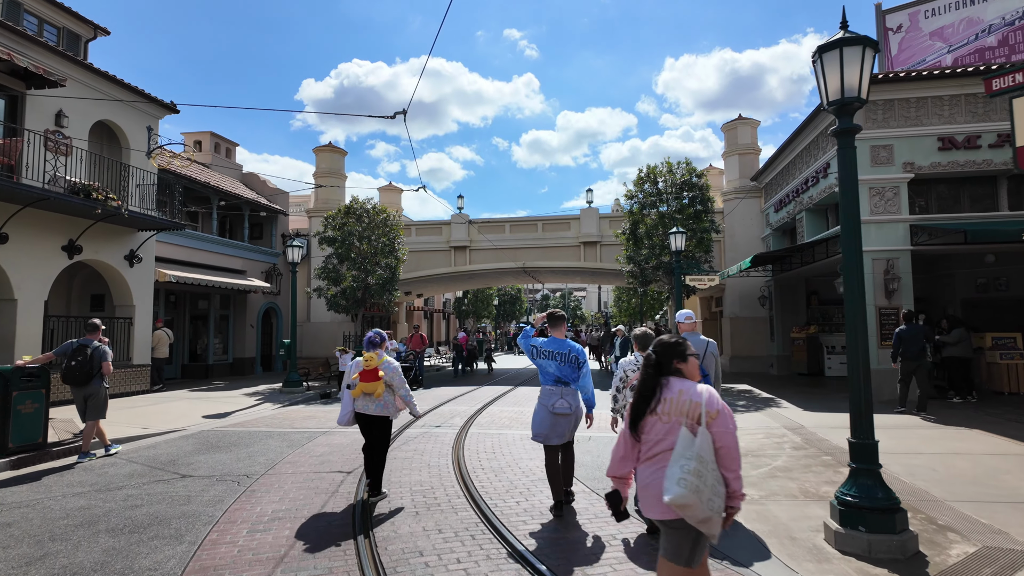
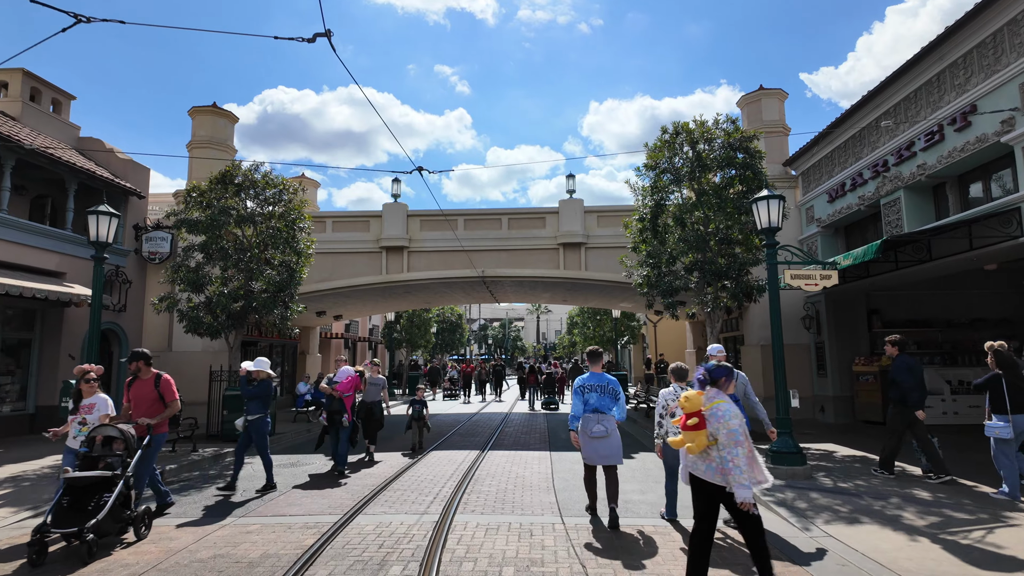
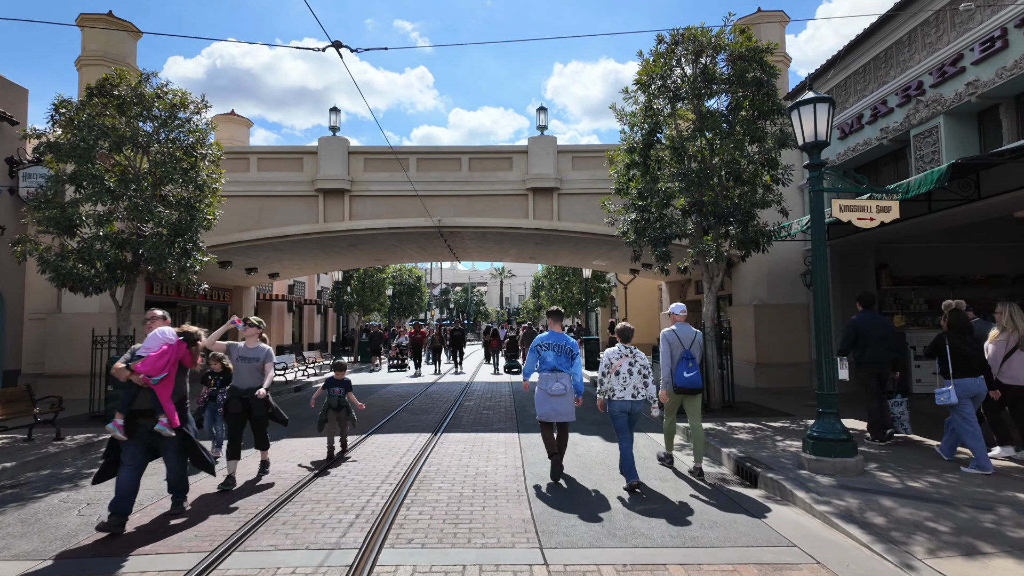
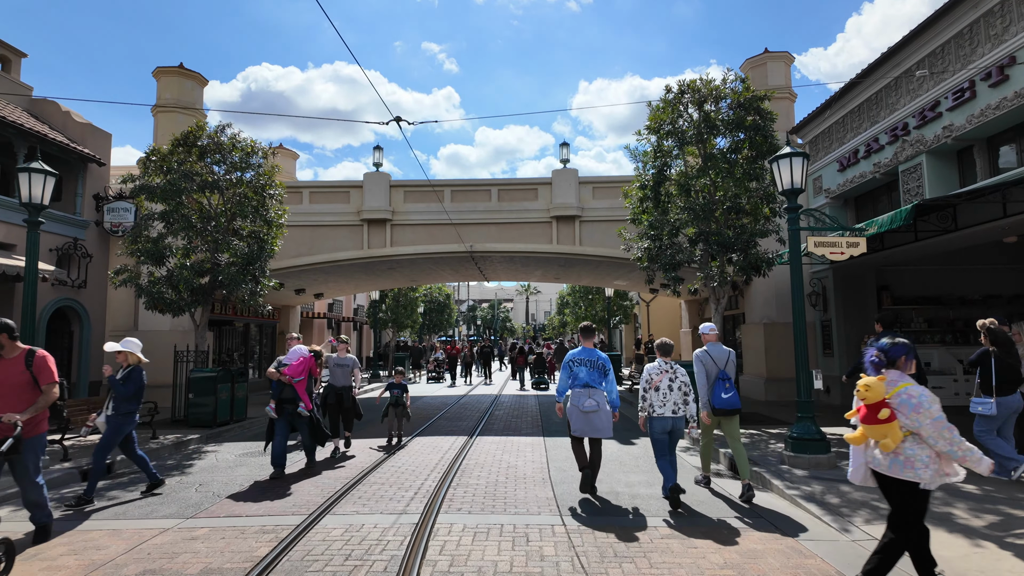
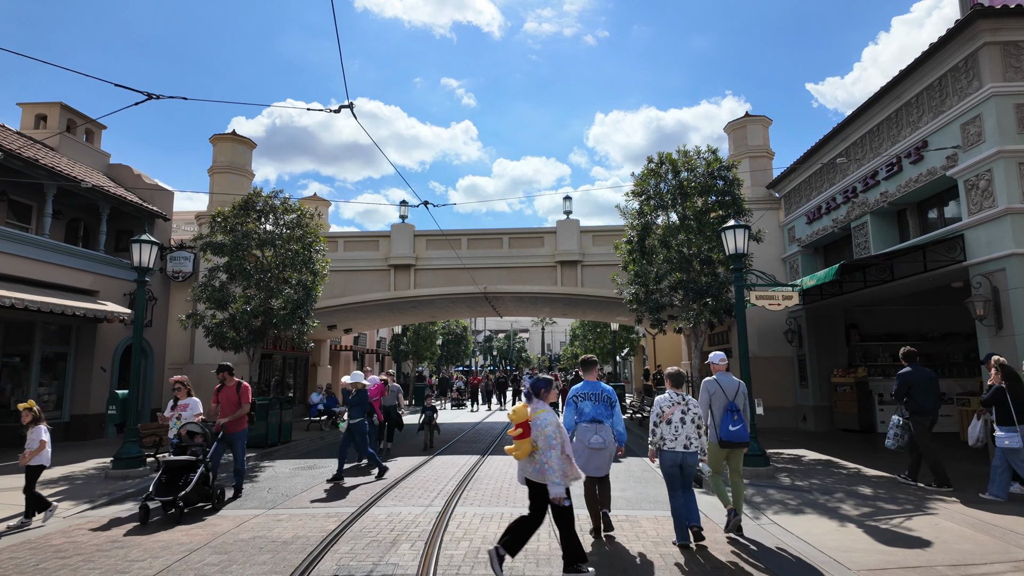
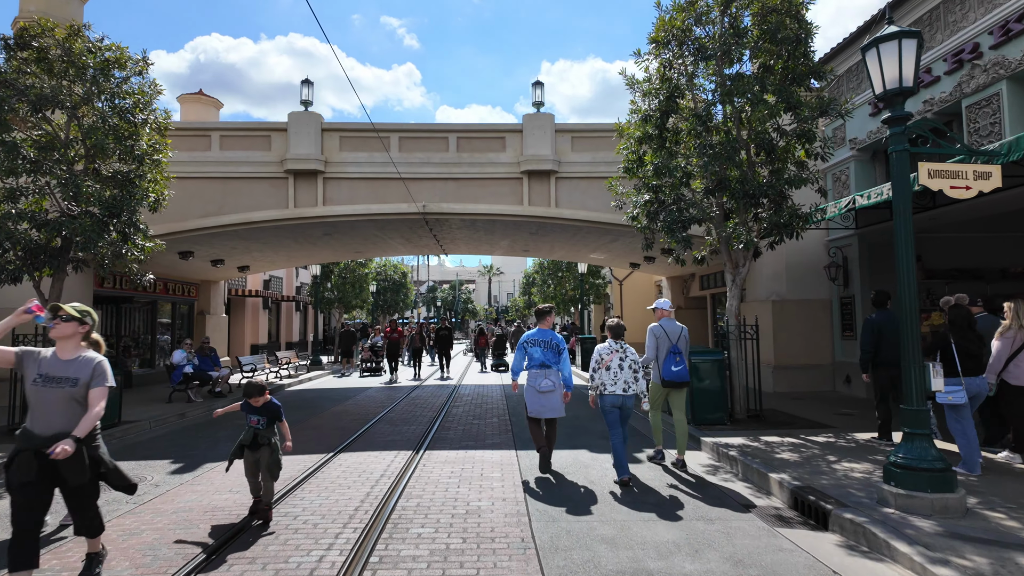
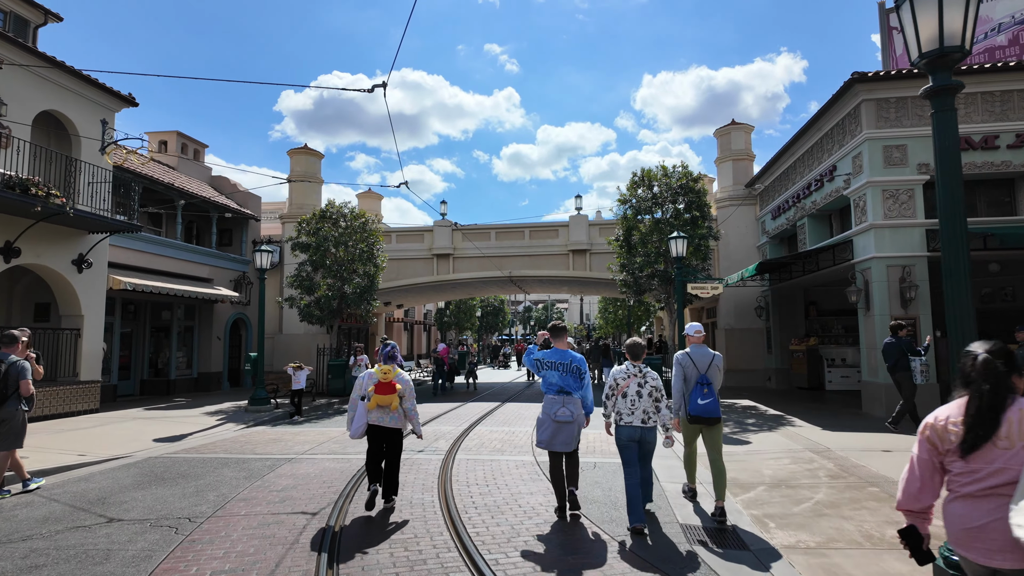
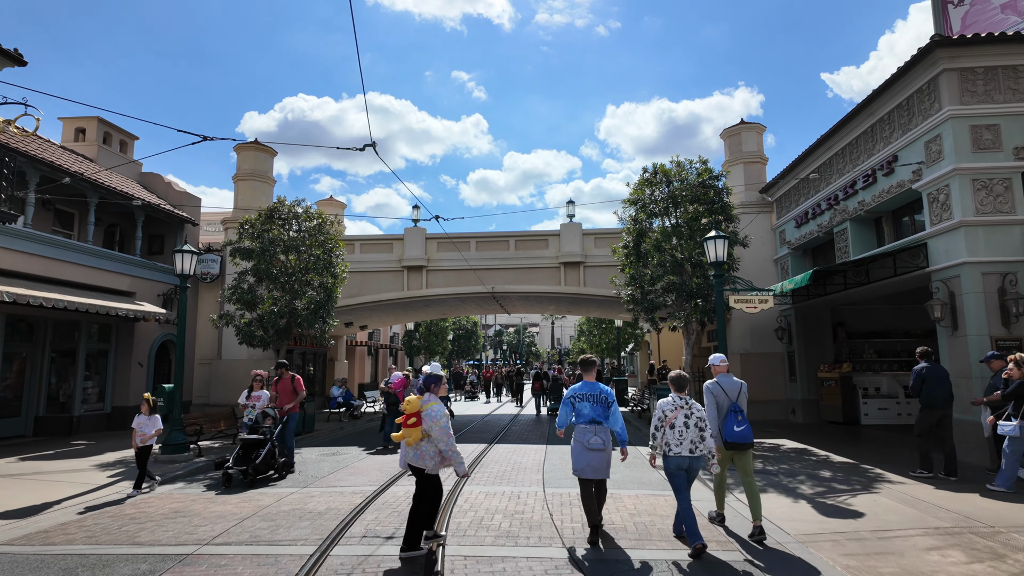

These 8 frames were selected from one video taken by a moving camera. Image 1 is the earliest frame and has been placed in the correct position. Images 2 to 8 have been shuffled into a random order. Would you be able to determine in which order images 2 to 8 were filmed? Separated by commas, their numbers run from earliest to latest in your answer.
7, 8, 5, 2, 4, 3, 6
